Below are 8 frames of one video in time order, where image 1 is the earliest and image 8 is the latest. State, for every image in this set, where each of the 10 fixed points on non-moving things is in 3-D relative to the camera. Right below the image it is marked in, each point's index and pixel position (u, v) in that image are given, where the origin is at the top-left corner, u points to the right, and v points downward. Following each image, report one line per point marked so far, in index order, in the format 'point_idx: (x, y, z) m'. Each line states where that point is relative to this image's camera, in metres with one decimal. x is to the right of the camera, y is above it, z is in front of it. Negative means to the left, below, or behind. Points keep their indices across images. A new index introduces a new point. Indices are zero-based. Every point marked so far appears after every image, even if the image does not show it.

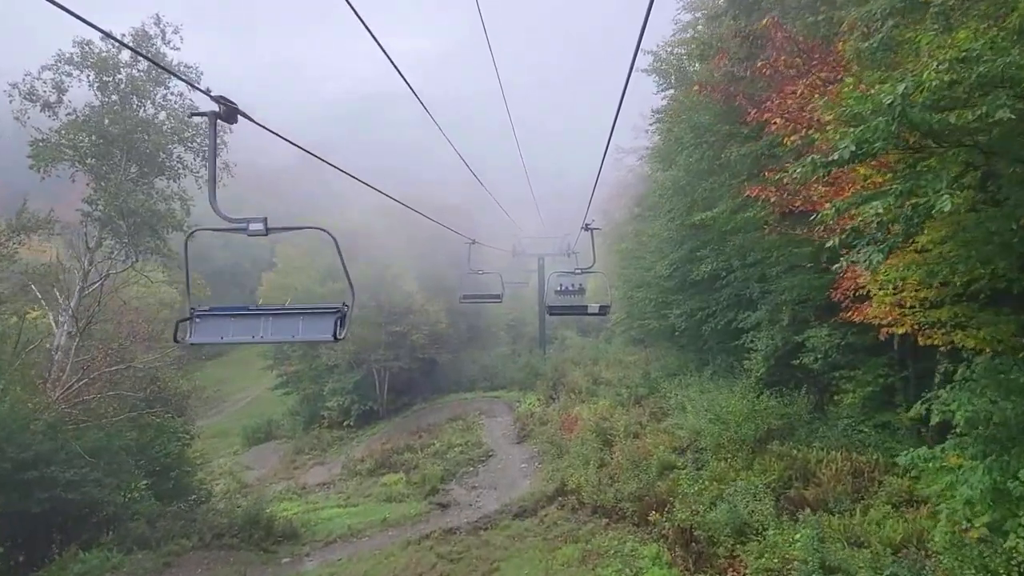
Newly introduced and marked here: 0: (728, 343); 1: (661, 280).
0: (+6.1, -1.6, +16.6) m
1: (+4.5, +0.2, +17.8) m
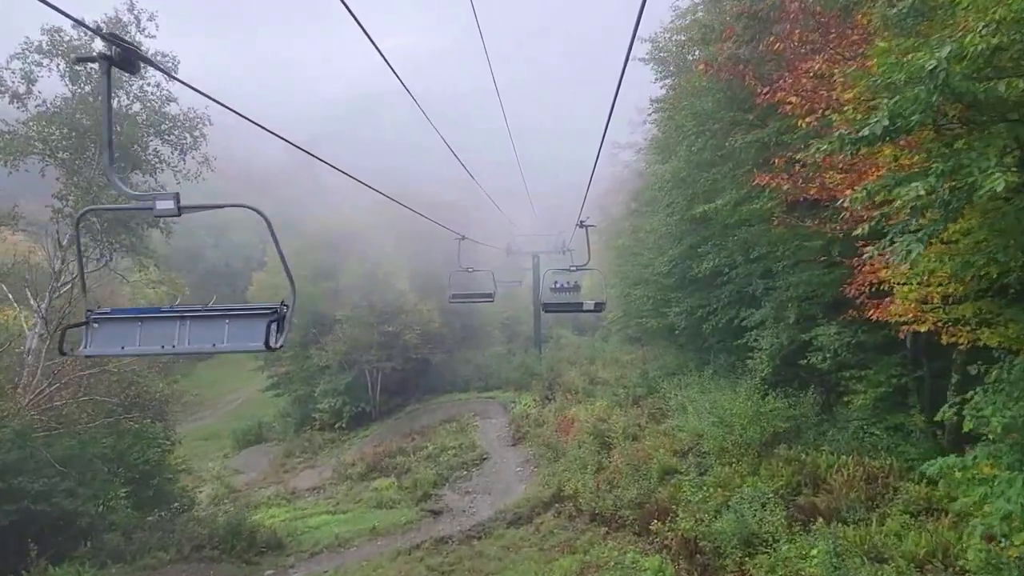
0: (+5.9, -1.5, +16.1) m
1: (+4.3, +0.3, +17.3) m
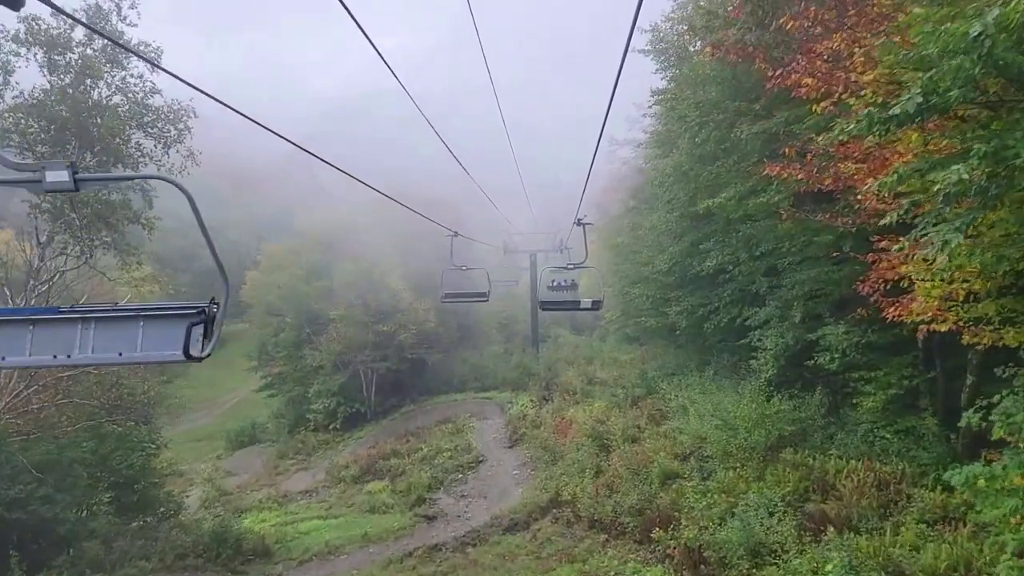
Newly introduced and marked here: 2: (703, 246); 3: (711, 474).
0: (+5.8, -1.4, +15.7) m
1: (+4.2, +0.4, +16.9) m
2: (+4.6, +1.0, +14.1) m
3: (+3.8, -3.5, +11.1) m
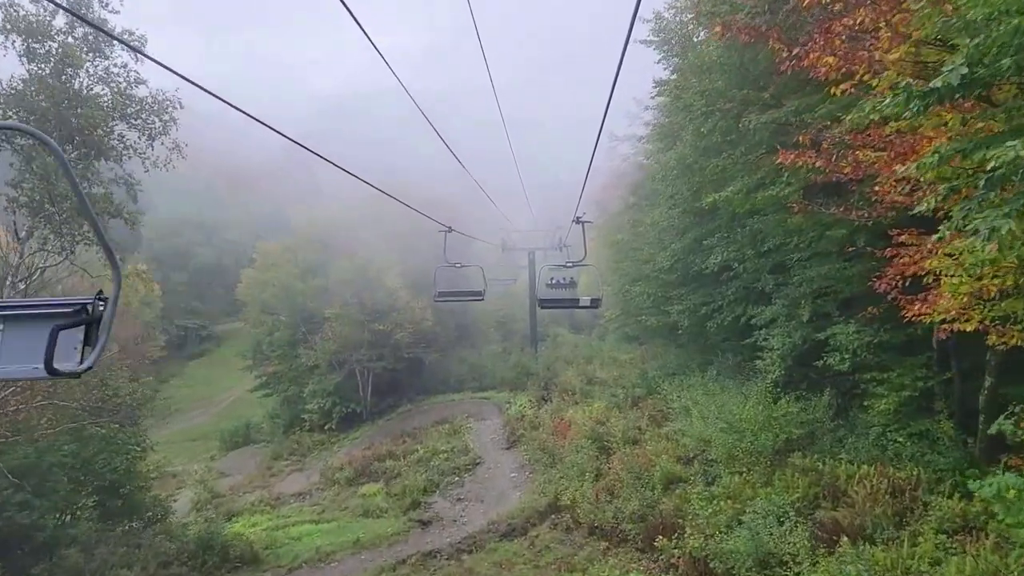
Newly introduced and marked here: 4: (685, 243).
0: (+5.8, -1.4, +15.3) m
1: (+4.2, +0.4, +16.5) m
2: (+4.6, +1.1, +13.7) m
3: (+3.7, -3.5, +10.7) m
4: (+4.2, +1.1, +14.2) m
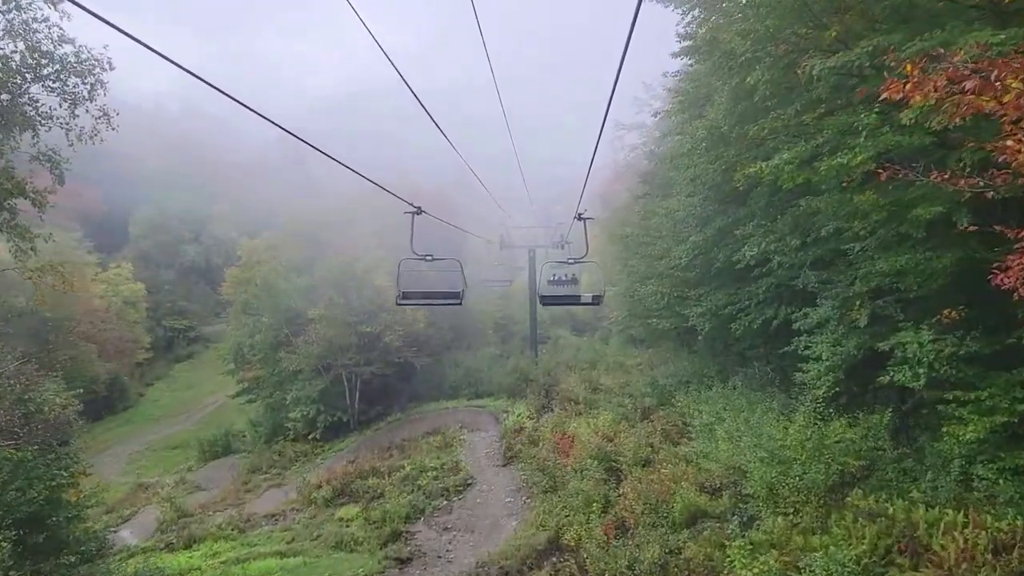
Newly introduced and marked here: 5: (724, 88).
0: (+5.7, -1.3, +13.3) m
1: (+4.1, +0.4, +14.5) m
2: (+4.5, +1.1, +11.7) m
3: (+3.6, -3.4, +8.7) m
4: (+4.1, +1.1, +12.3) m
5: (+3.1, +3.0, +8.7) m
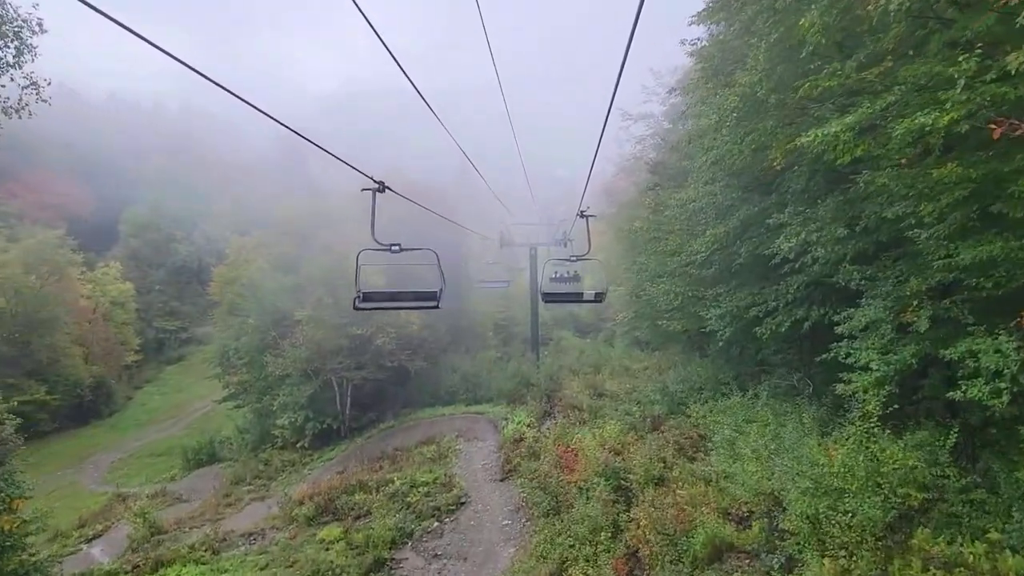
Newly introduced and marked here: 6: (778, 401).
0: (+5.6, -1.3, +11.9) m
1: (+4.0, +0.5, +13.1) m
2: (+4.4, +1.1, +10.4) m
3: (+3.5, -3.4, +7.3) m
4: (+4.0, +1.2, +10.9) m
5: (+3.0, +3.0, +7.4) m
6: (+5.2, -2.2, +11.5) m
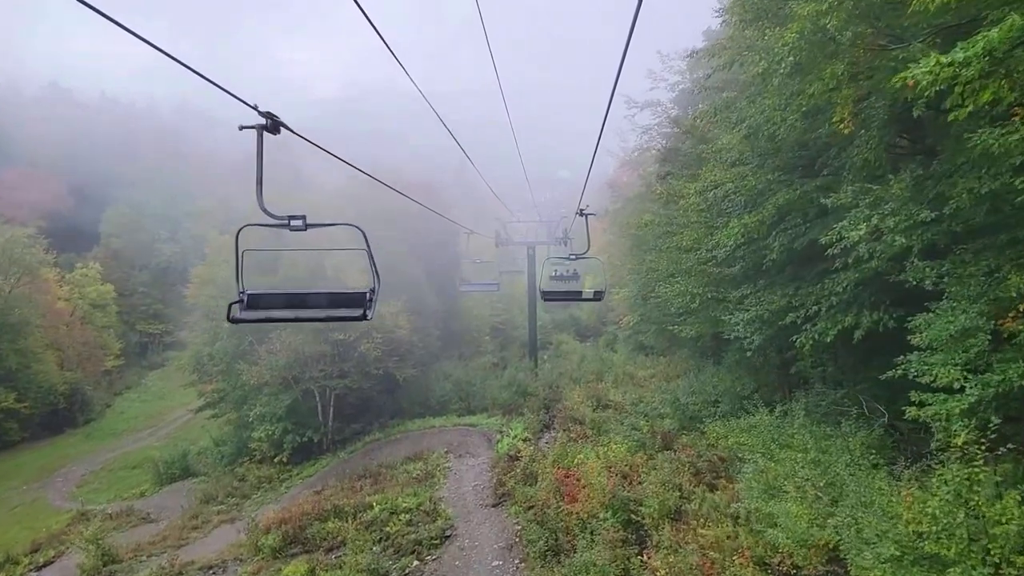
0: (+5.5, -1.3, +10.1) m
1: (+3.9, +0.4, +11.3) m
2: (+4.3, +1.1, +8.6) m
3: (+3.4, -3.4, +5.5) m
4: (+3.9, +1.1, +9.1) m
5: (+2.9, +3.0, +5.6) m
6: (+5.0, -2.2, +9.7) m
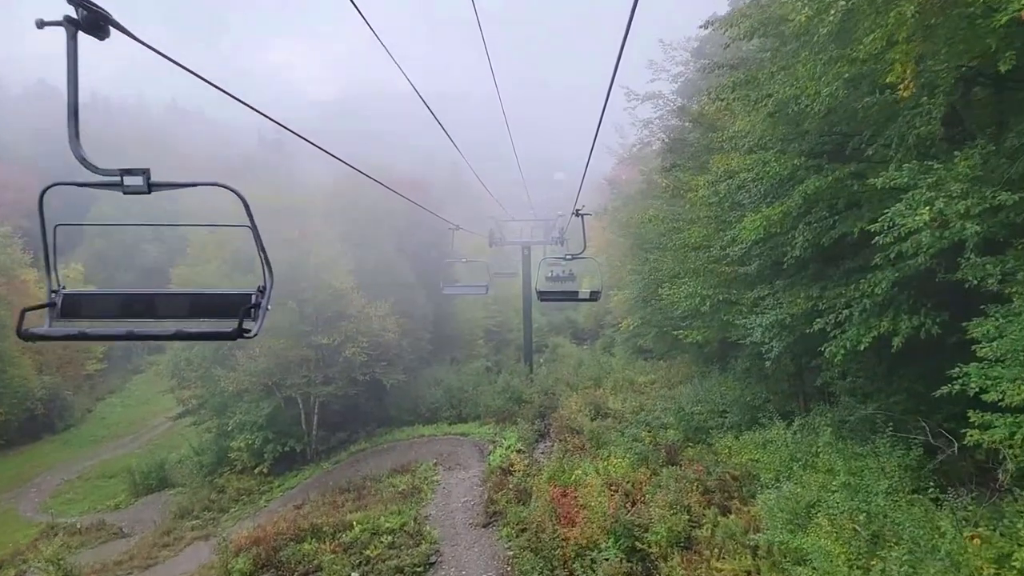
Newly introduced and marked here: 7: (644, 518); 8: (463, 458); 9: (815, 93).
0: (+5.3, -1.3, +9.0) m
1: (+3.7, +0.4, +10.2) m
2: (+4.1, +1.1, +7.5) m
3: (+3.2, -3.4, +4.4) m
4: (+3.8, +1.1, +8.0) m
5: (+2.7, +3.0, +4.5) m
6: (+4.9, -2.2, +8.6) m
7: (+2.1, -3.6, +9.4) m
8: (-1.5, -5.3, +18.1) m
9: (+3.2, +2.0, +6.3) m
